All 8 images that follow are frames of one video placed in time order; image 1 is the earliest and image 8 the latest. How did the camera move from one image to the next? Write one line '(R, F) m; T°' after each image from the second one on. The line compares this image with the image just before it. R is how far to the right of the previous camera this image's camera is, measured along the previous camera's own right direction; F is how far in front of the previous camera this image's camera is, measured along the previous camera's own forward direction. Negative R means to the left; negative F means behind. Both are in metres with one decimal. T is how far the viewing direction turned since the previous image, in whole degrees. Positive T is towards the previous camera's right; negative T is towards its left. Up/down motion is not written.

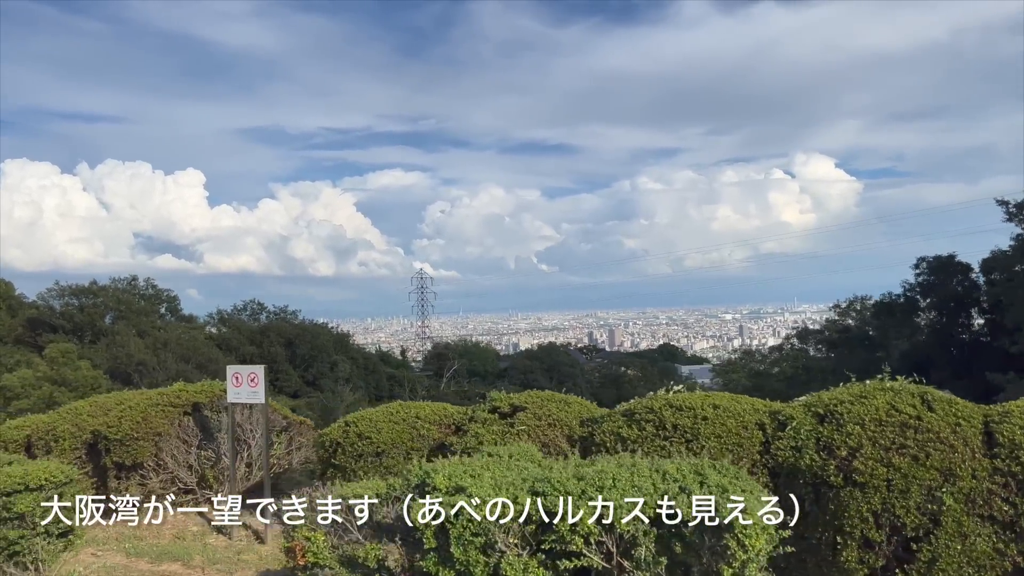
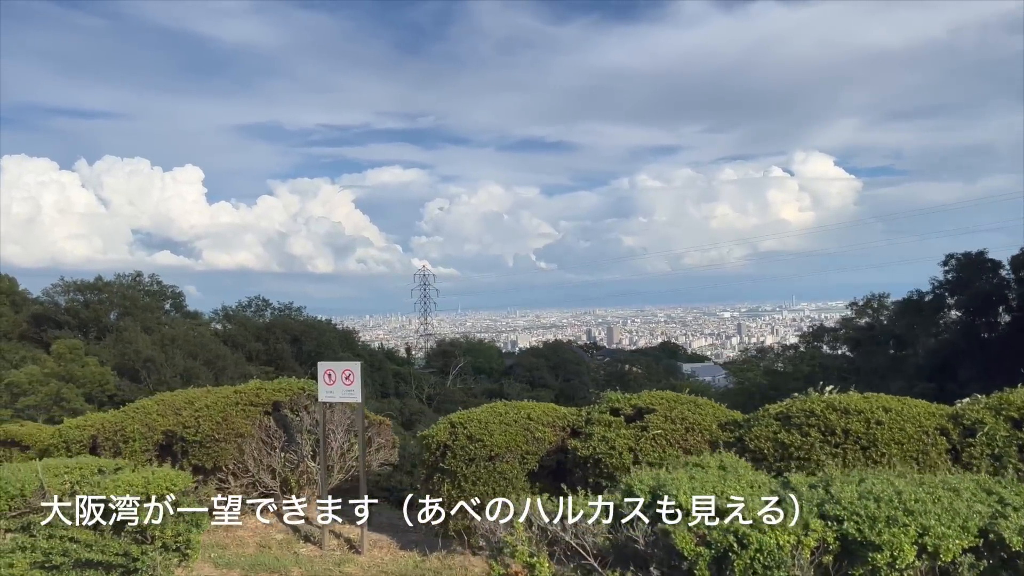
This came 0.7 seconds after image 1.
(-0.5, +0.2) m; 0°
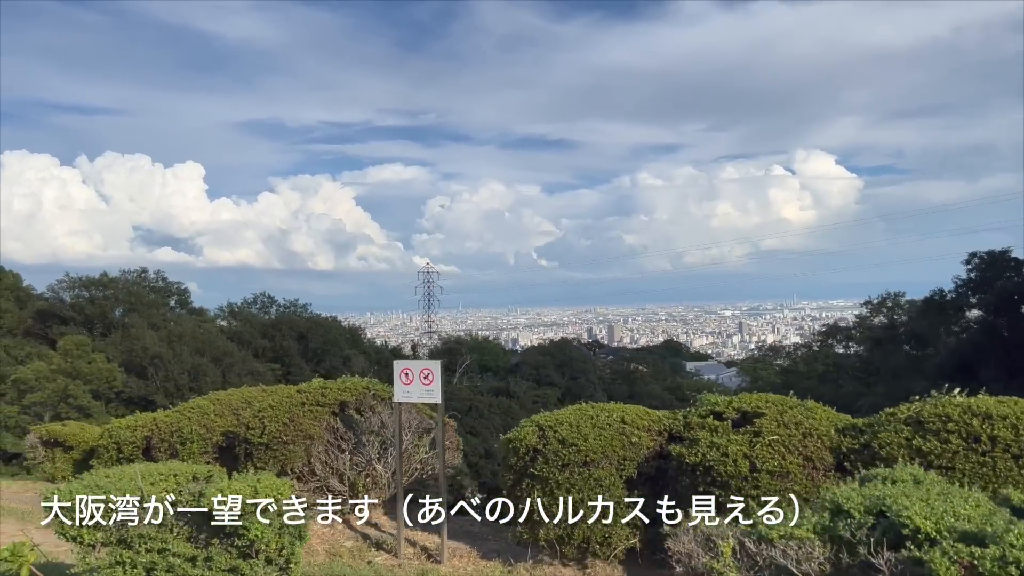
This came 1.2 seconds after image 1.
(-0.4, +0.2) m; 0°
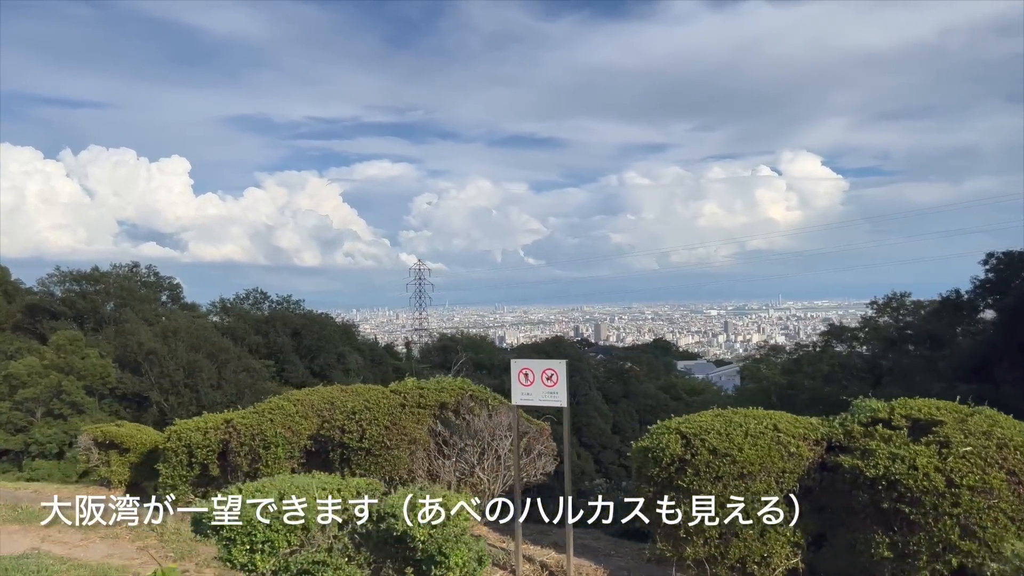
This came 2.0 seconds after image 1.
(-0.6, +0.3) m; +1°
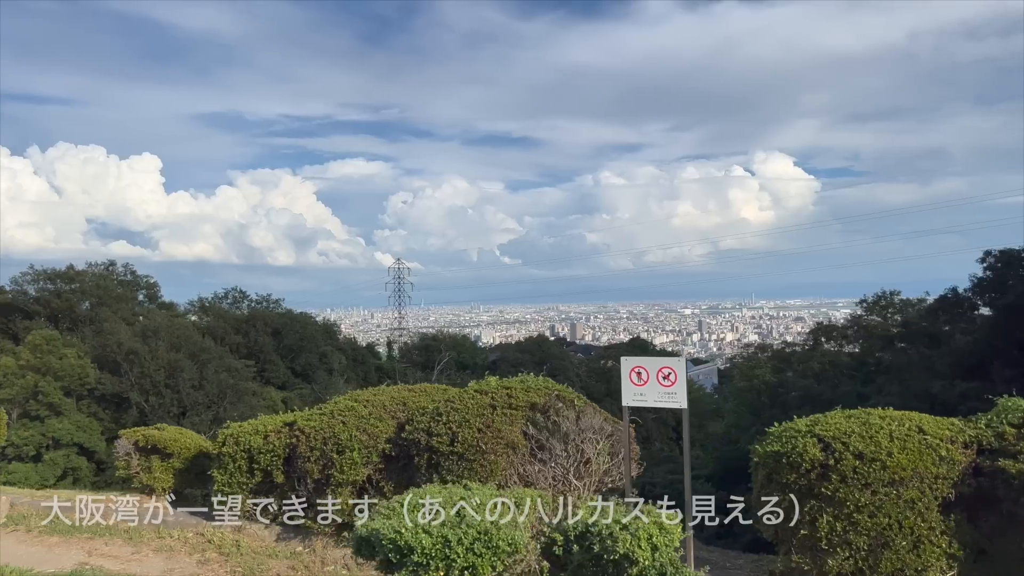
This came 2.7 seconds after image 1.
(-0.5, +0.2) m; +2°
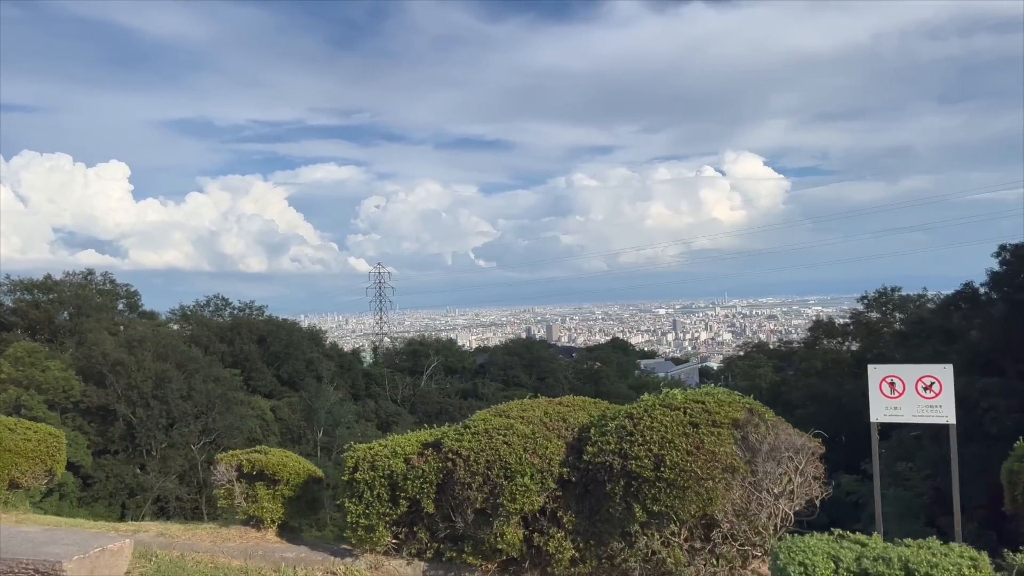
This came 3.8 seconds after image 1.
(-0.8, +0.4) m; +2°
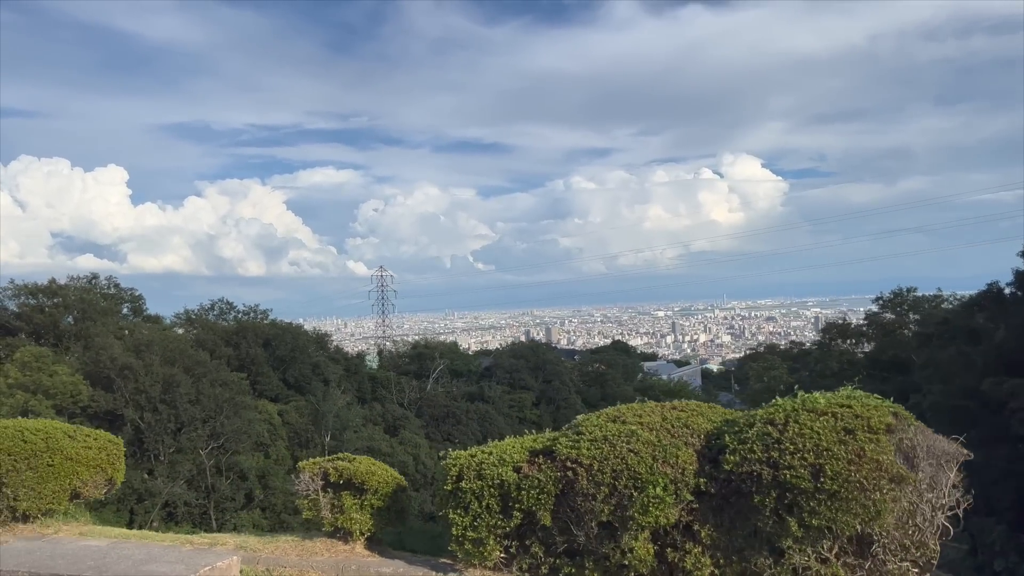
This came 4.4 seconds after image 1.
(-0.5, +0.2) m; 0°
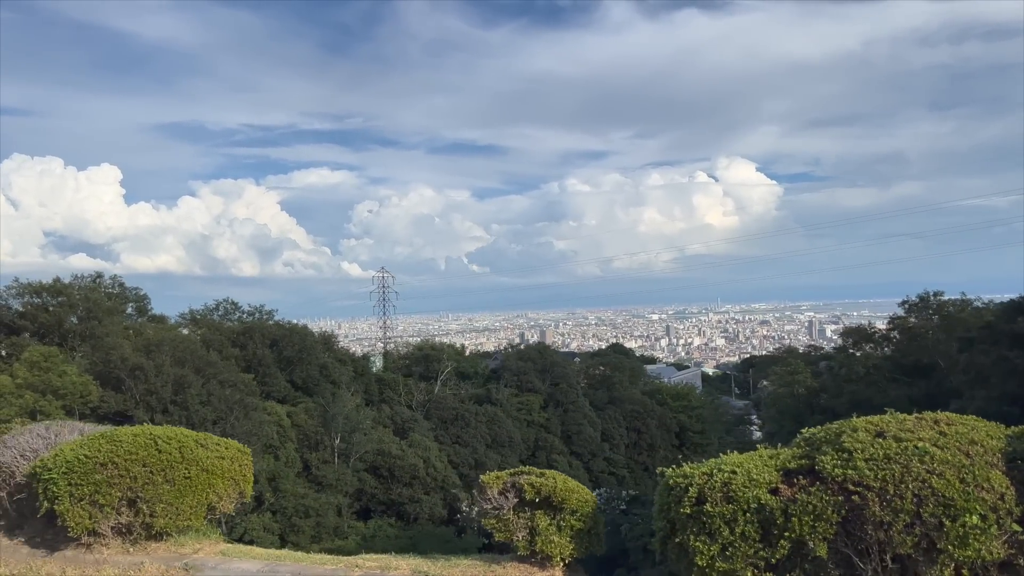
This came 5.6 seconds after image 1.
(-0.9, +0.4) m; 0°
